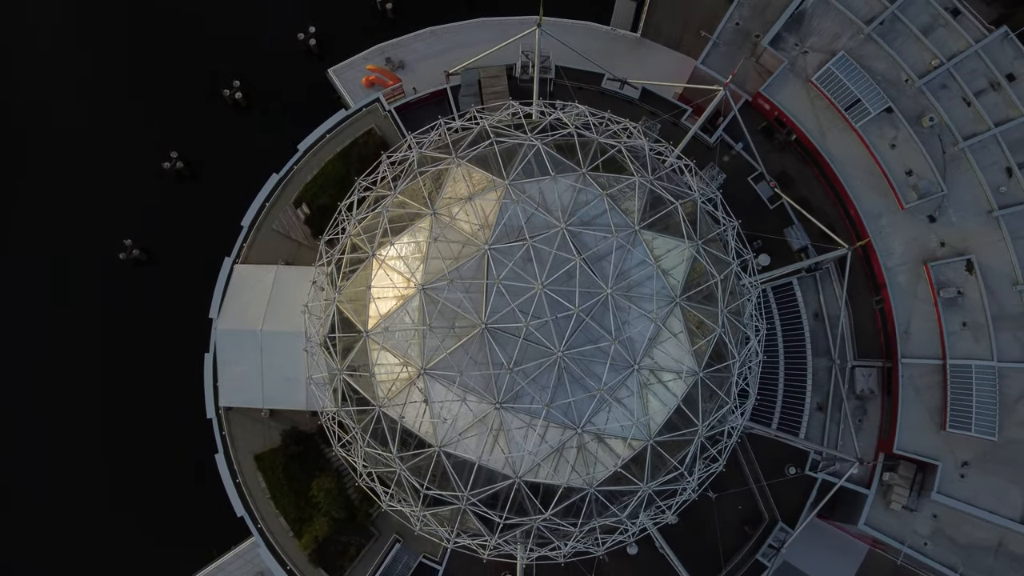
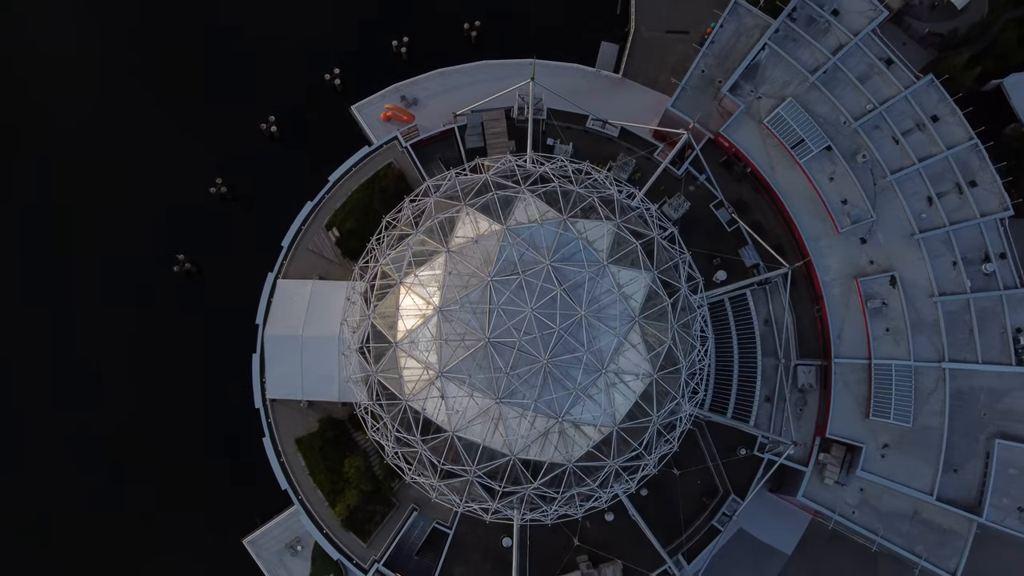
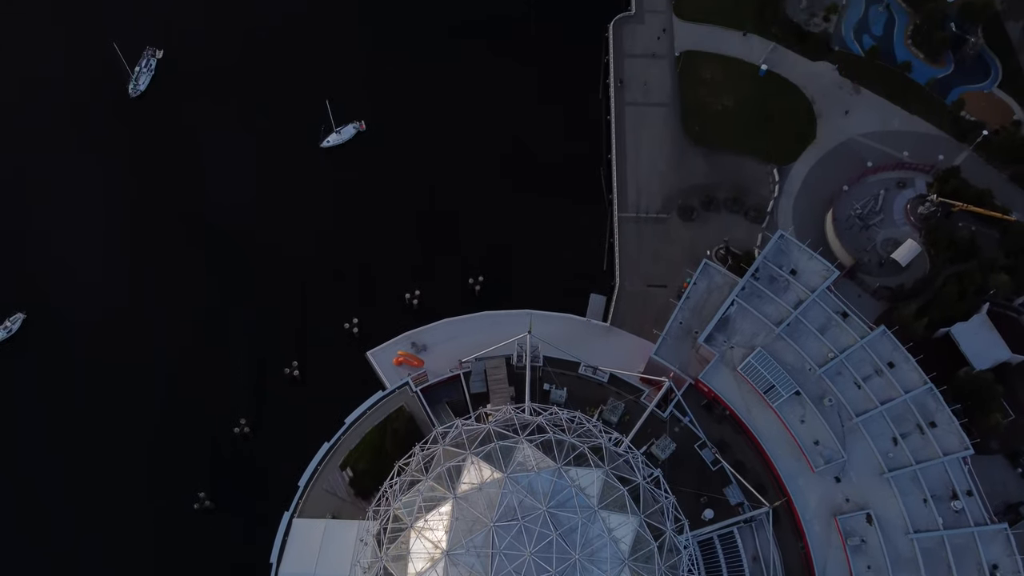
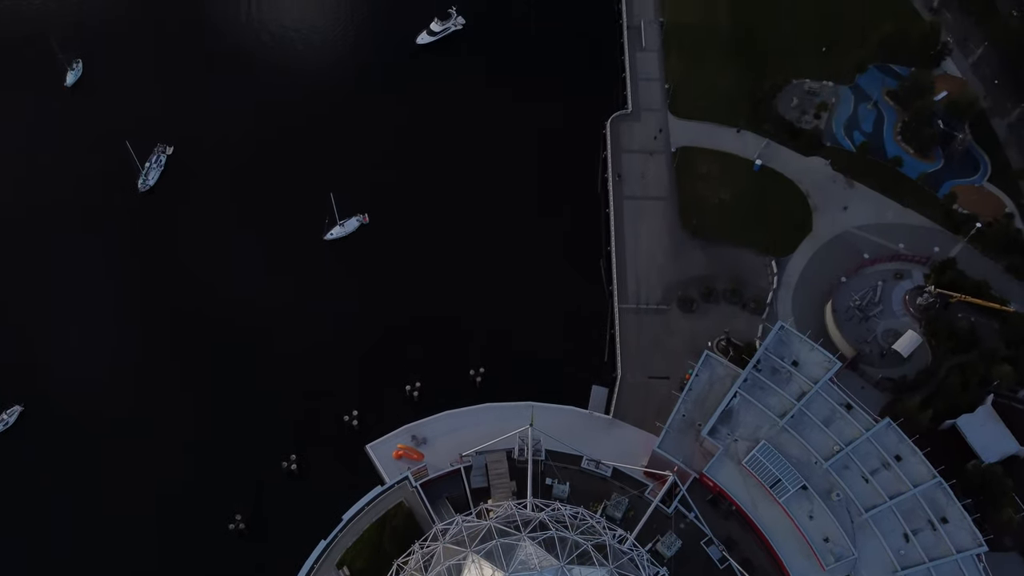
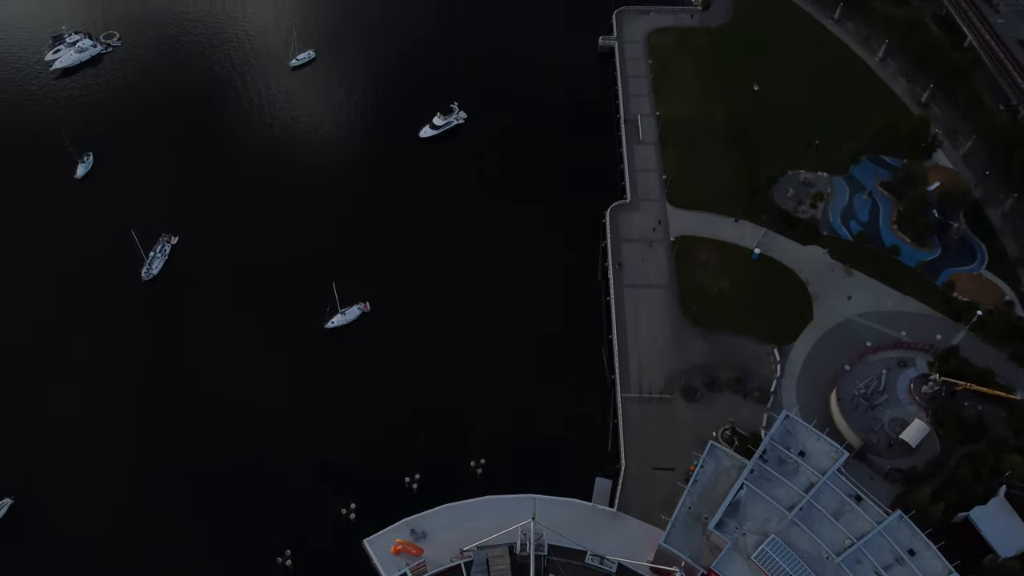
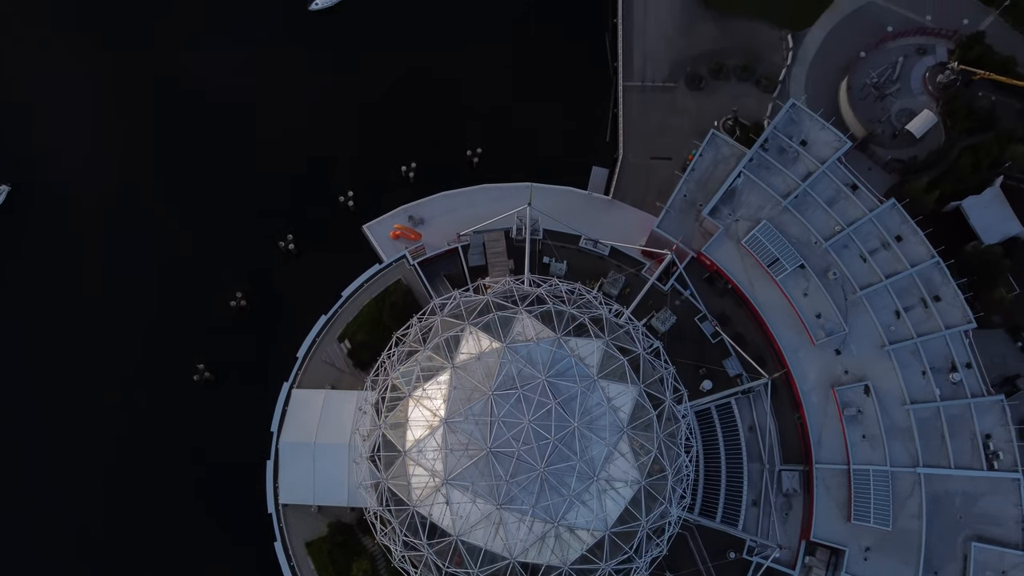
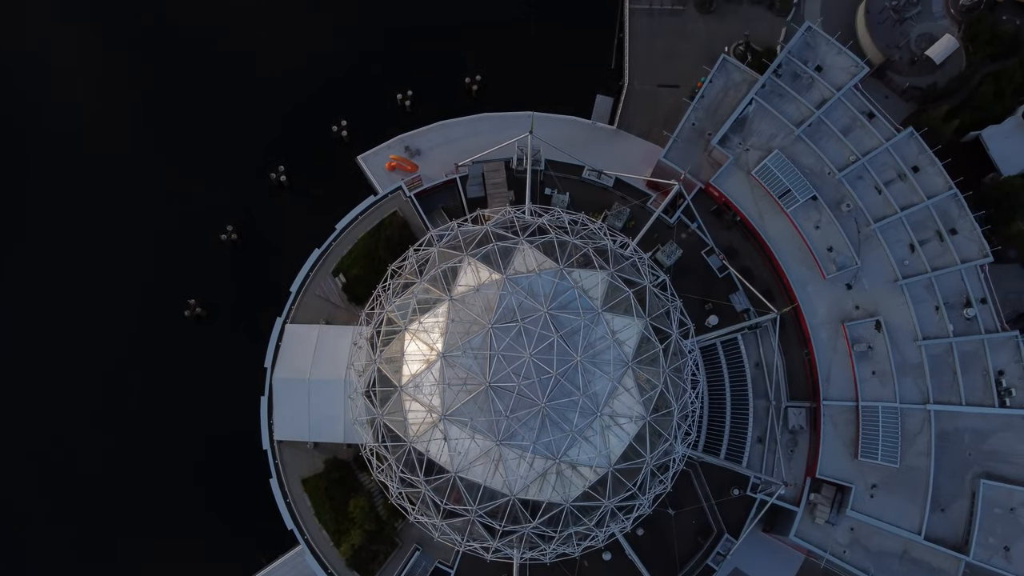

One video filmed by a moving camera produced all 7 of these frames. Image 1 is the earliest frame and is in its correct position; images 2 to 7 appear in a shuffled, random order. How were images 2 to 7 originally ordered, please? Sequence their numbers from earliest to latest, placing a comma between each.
2, 7, 6, 3, 4, 5
